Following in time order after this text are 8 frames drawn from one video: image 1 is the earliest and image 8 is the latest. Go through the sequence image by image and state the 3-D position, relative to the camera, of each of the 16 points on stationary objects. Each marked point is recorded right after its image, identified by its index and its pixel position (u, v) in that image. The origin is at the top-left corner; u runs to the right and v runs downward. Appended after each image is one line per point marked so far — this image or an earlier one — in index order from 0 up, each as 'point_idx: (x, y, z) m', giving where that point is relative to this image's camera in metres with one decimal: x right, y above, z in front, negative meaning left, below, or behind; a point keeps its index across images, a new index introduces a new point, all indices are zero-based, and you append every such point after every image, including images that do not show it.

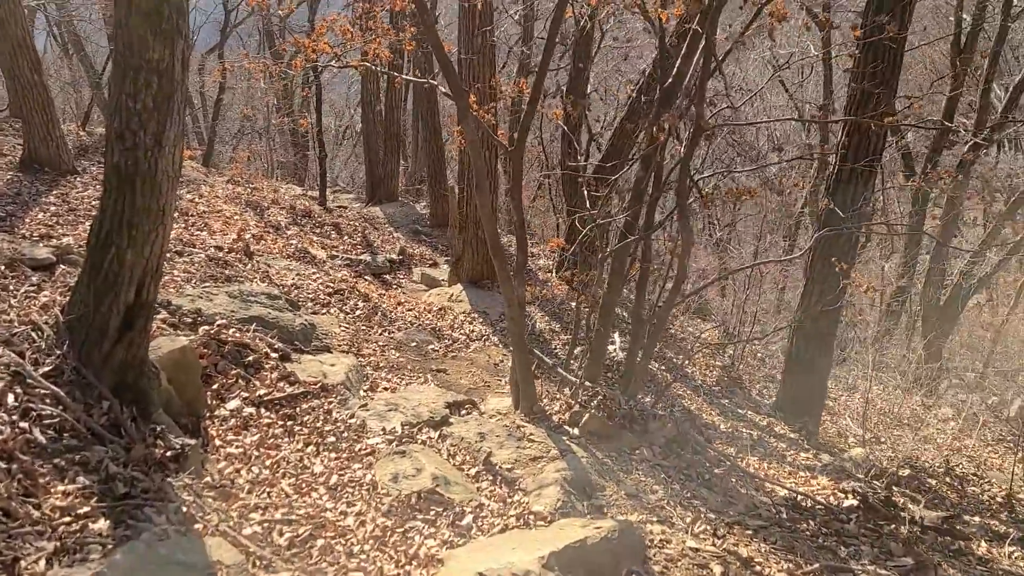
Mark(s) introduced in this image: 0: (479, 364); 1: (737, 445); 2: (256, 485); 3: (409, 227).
0: (-0.3, -0.7, +7.6) m
1: (+1.8, -1.2, +6.6) m
2: (-1.2, -1.0, +4.0) m
3: (-1.7, +1.0, +13.7) m
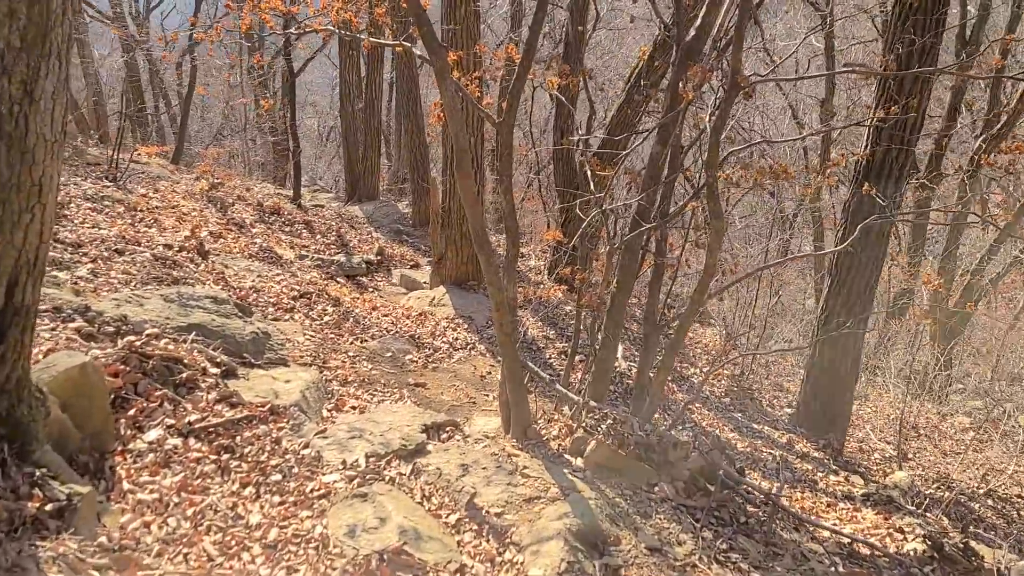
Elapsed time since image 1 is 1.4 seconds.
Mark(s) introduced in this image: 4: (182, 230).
0: (-0.4, -0.7, +6.7) m
1: (+1.7, -1.2, +5.7) m
2: (-1.3, -1.0, +3.1) m
3: (-1.9, +0.9, +12.8) m
4: (-3.0, +0.5, +7.7) m
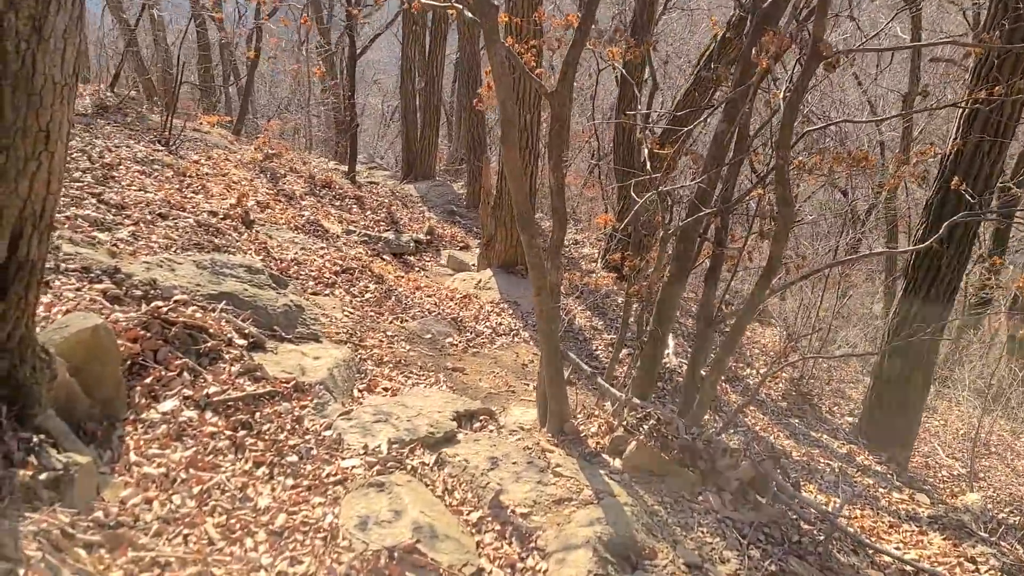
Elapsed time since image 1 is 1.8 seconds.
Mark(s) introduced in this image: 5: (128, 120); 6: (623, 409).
0: (-0.1, -0.6, +6.4) m
1: (+1.9, -1.2, +5.3) m
2: (-1.2, -0.8, +2.9) m
3: (-1.0, +1.2, +12.6) m
4: (-2.5, +0.8, +7.6) m
5: (-5.1, +2.2, +11.2) m
6: (+0.6, -0.6, +4.4) m
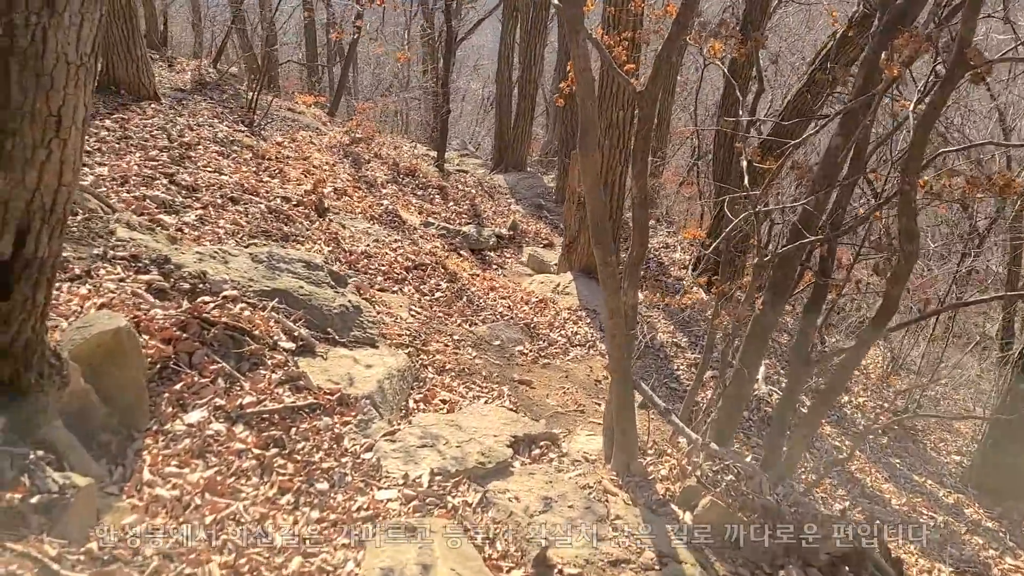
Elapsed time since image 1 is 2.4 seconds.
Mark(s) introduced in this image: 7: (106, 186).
0: (+0.4, -0.6, +5.9) m
1: (+2.3, -1.4, +4.7) m
2: (-1.1, -0.9, +2.6) m
3: (+0.3, +1.3, +12.2) m
4: (-1.8, +0.9, +7.3) m
5: (-3.9, +2.5, +11.2) m
6: (+0.9, -0.8, +3.9) m
7: (-2.6, +0.7, +5.5) m
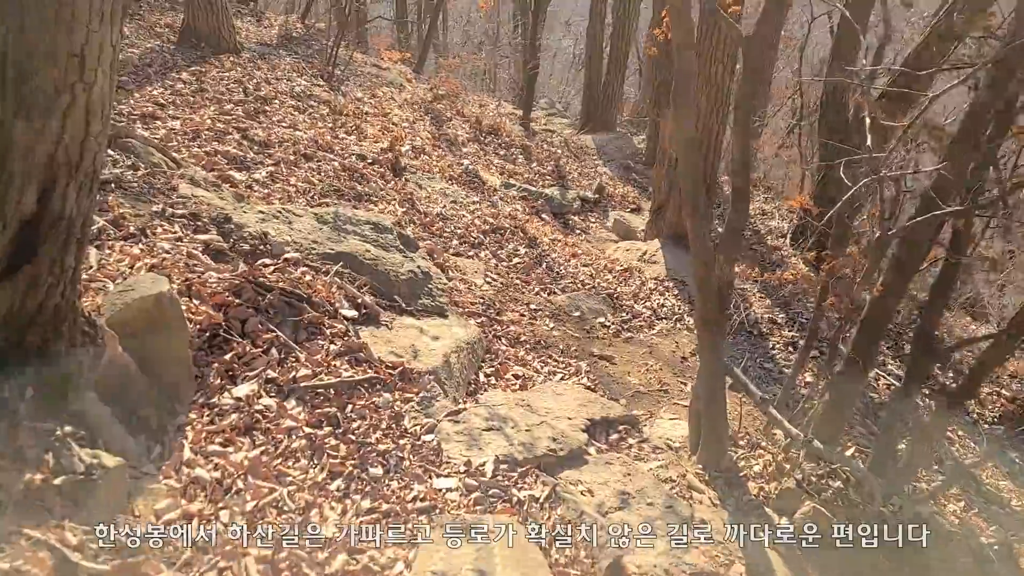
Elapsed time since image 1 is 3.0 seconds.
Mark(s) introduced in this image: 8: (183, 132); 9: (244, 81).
0: (+1.0, -0.4, +5.5) m
1: (+2.6, -1.4, +4.1) m
2: (-0.9, -0.8, +2.4) m
3: (+1.5, +1.7, +11.7) m
4: (-1.1, +1.2, +7.1) m
5: (-2.7, +3.1, +11.0) m
6: (+1.2, -0.7, +3.4) m
7: (-2.1, +0.9, +5.3) m
8: (-2.2, +1.0, +5.5) m
9: (-2.2, +1.7, +6.8) m
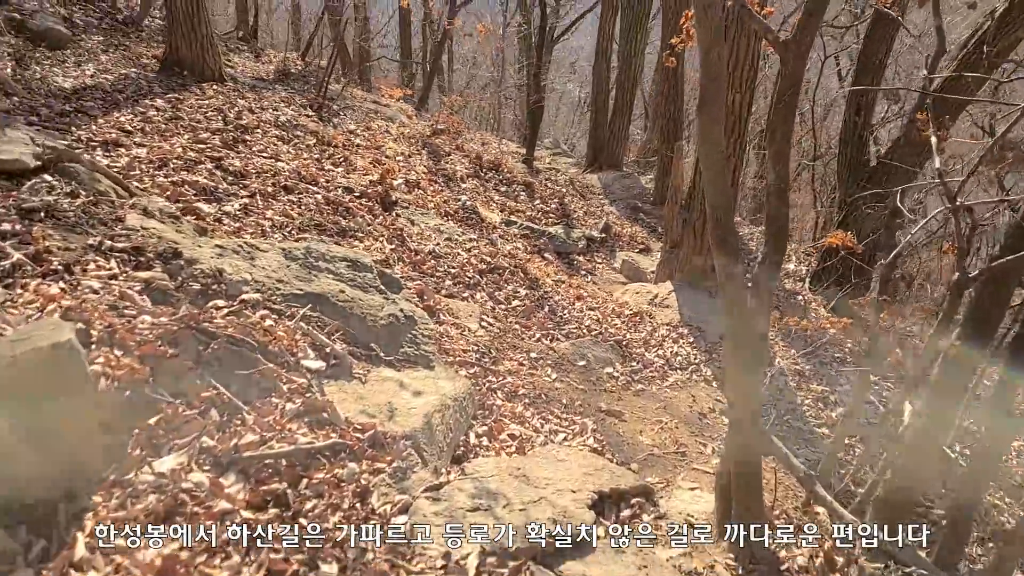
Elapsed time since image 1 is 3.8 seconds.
0: (+1.0, -0.7, +4.9) m
1: (+2.6, -1.6, +3.4) m
2: (-0.9, -0.9, +1.7) m
3: (+1.5, +1.1, +11.1) m
4: (-1.1, +0.9, +6.6) m
5: (-2.7, +2.6, +10.6) m
6: (+1.1, -0.8, +2.8) m
7: (-2.1, +0.7, +4.8) m
8: (-2.2, +0.8, +5.0) m
9: (-2.2, +1.3, +6.3) m
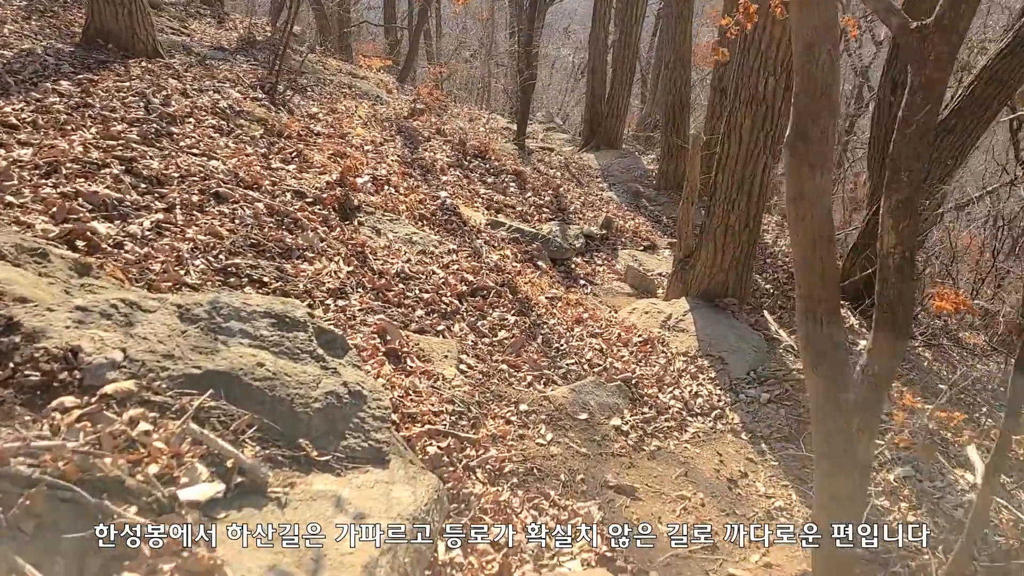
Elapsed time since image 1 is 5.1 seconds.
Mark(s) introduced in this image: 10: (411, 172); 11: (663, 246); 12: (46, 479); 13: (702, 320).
0: (+0.9, -0.9, +3.9) m
1: (+2.5, -1.8, +2.5) m
2: (-1.0, -1.2, +0.8) m
3: (+1.4, +1.2, +10.1) m
4: (-1.2, +0.8, +5.5) m
5: (-2.8, +2.6, +9.5) m
6: (+1.1, -1.1, +1.8) m
7: (-2.2, +0.5, +3.8) m
8: (-2.2, +0.6, +3.9) m
9: (-2.2, +1.2, +5.2) m
10: (-0.8, +0.9, +6.4) m
11: (+1.4, +0.4, +7.9) m
12: (-1.1, -0.4, +2.0) m
13: (+1.2, -0.2, +5.3) m
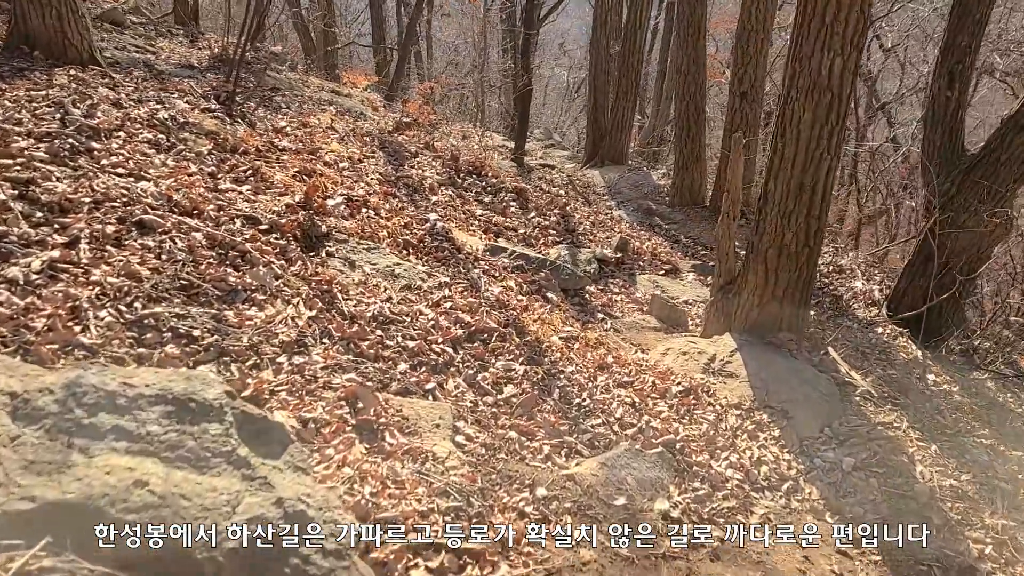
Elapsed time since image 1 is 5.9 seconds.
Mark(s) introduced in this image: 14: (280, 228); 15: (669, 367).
0: (+0.9, -1.1, +2.9) m
1: (+2.6, -1.9, +1.5) m
2: (-0.9, -1.3, -0.3) m
3: (+1.4, +0.9, +9.1) m
4: (-1.2, +0.5, +4.5) m
5: (-2.8, +2.2, +8.6) m
6: (+1.1, -1.2, +0.8) m
7: (-2.2, +0.3, +2.8) m
8: (-2.2, +0.3, +3.0) m
9: (-2.2, +0.9, +4.3) m
10: (-0.8, +0.6, +5.5) m
11: (+1.4, +0.2, +6.9) m
12: (-1.0, -0.6, +1.0) m
13: (+1.2, -0.4, +4.3) m
14: (-1.1, +0.3, +4.0) m
15: (+0.8, -0.4, +4.4) m
